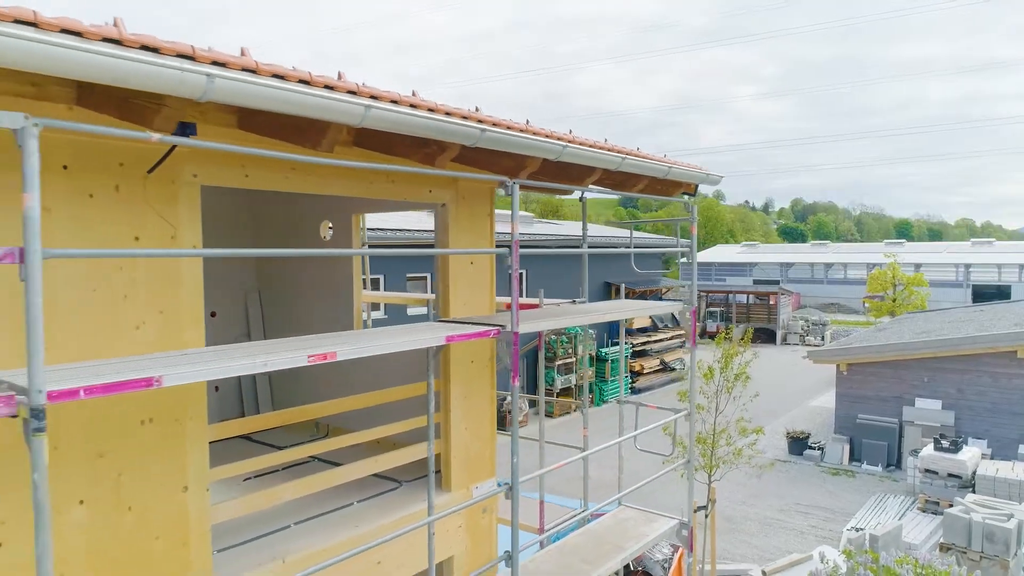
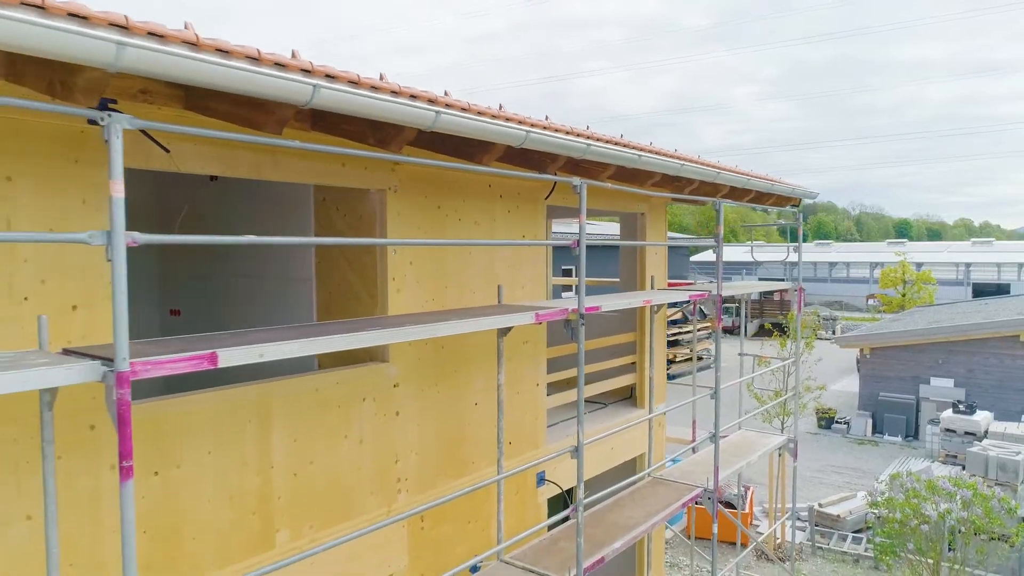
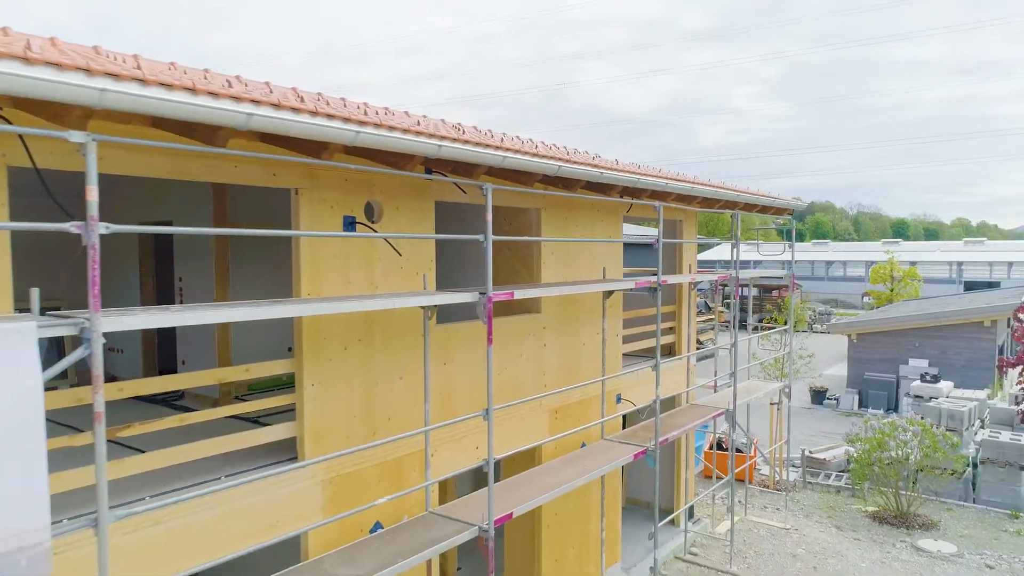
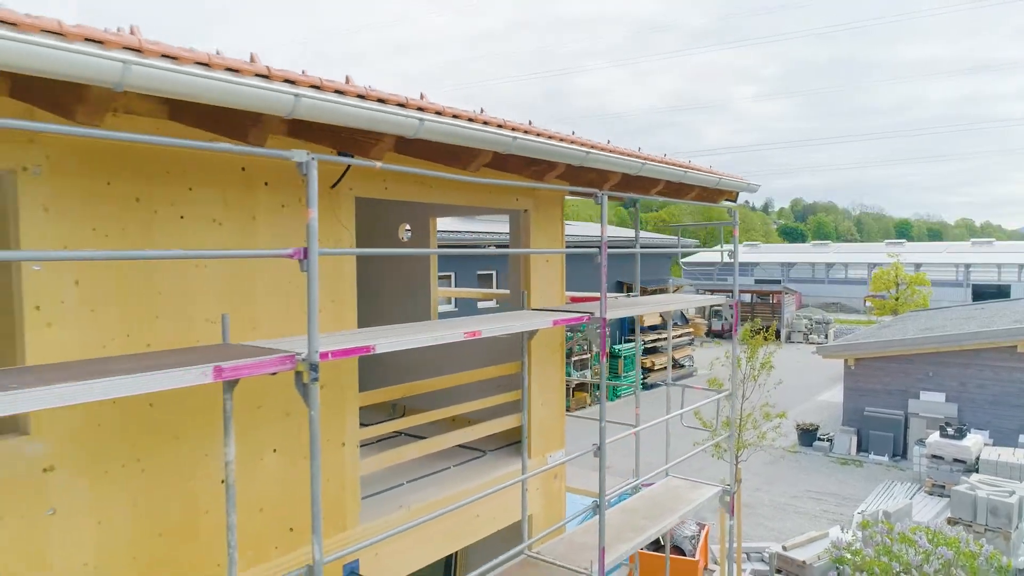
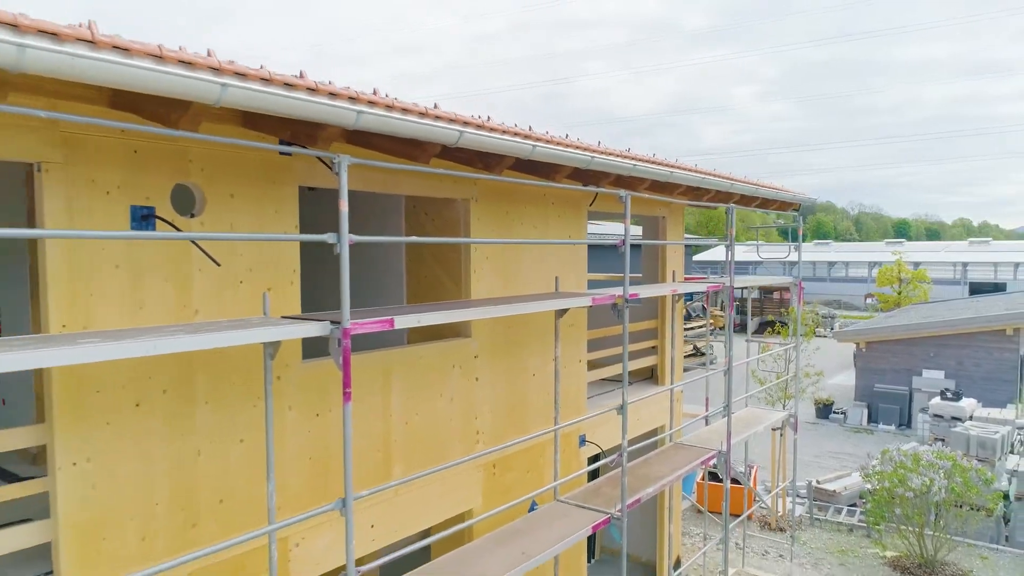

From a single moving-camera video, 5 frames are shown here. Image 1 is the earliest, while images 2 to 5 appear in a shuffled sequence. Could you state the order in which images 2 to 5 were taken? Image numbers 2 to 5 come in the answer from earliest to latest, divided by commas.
4, 2, 5, 3
